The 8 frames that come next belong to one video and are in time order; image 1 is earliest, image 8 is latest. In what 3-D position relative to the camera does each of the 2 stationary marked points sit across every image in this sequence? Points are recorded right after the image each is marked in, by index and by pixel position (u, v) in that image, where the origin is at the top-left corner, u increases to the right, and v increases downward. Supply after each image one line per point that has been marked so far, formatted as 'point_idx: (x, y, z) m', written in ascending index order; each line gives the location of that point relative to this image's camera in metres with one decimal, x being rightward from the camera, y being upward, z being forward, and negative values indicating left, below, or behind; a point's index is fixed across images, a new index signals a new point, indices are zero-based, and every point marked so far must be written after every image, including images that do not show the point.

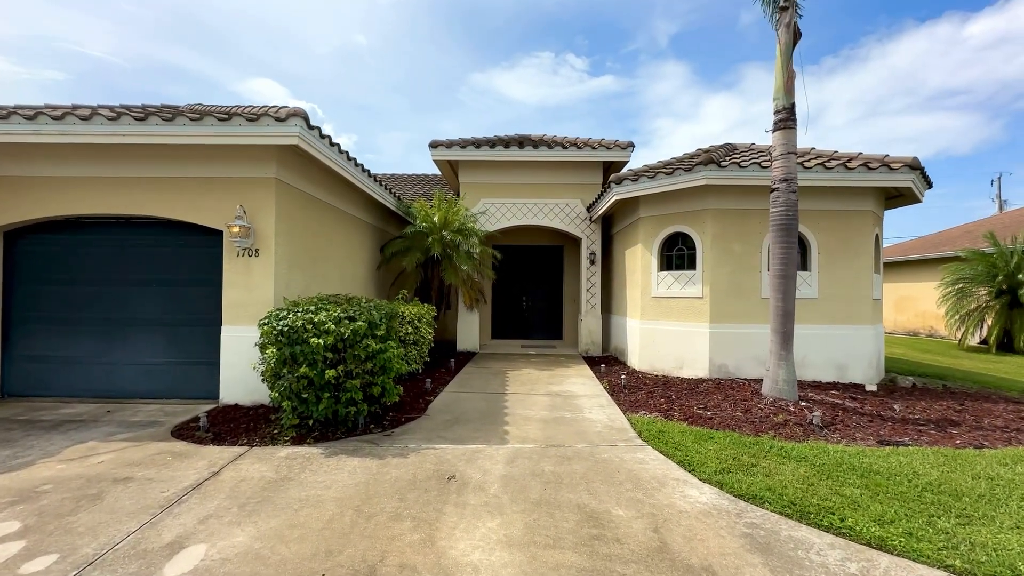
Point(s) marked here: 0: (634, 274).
0: (+2.5, +0.3, +9.7) m
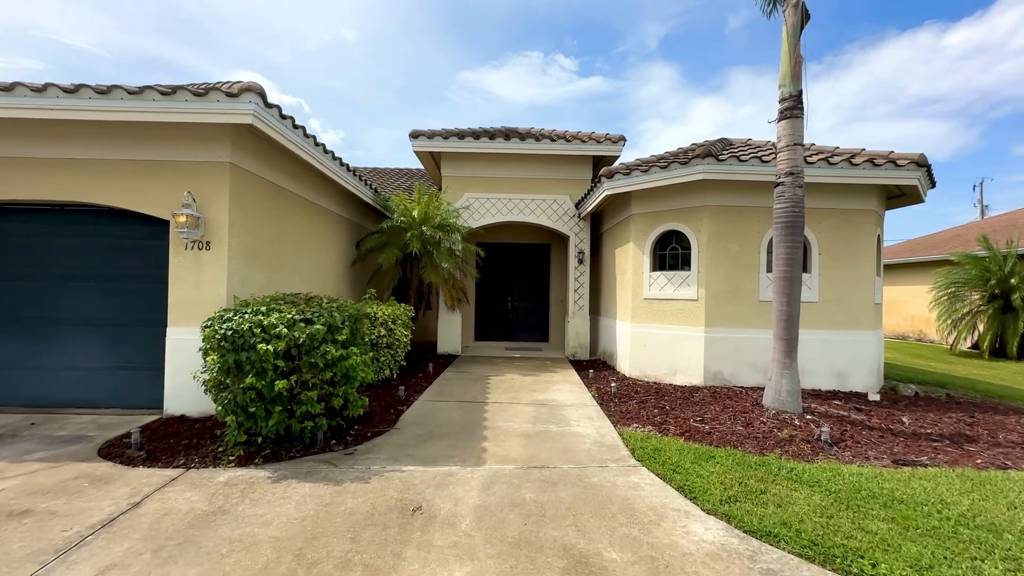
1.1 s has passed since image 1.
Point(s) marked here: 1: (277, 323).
0: (+2.2, +0.3, +9.2) m
1: (-2.2, -0.3, +4.4) m
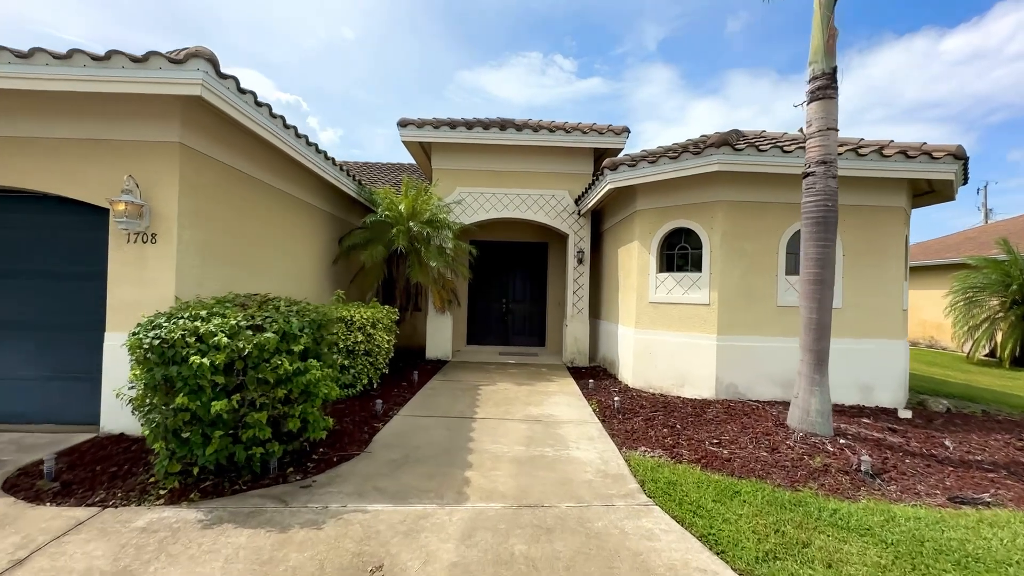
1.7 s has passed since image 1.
0: (+2.1, +0.3, +8.4) m
1: (-2.3, -0.3, +3.6) m
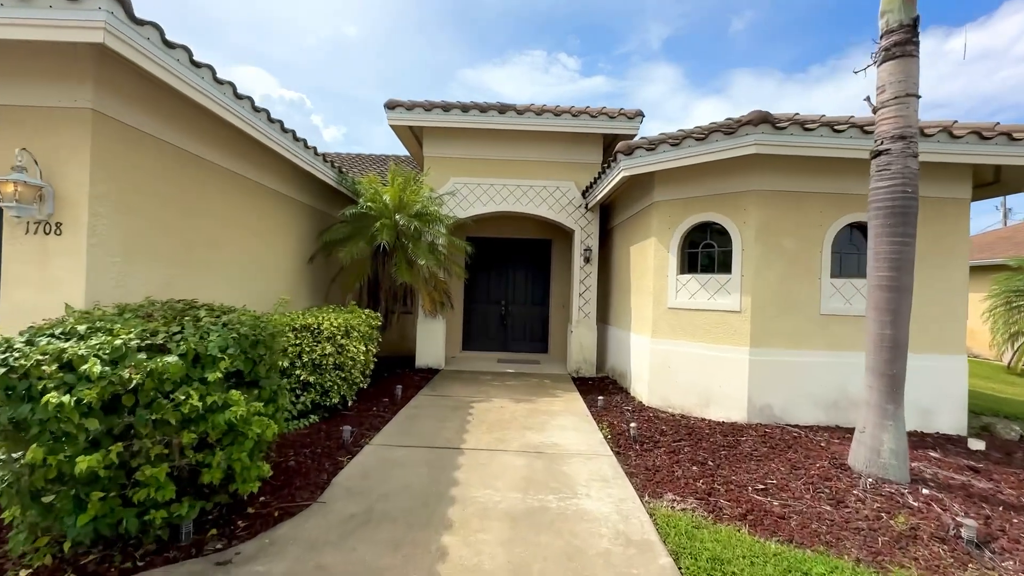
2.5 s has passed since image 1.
0: (+2.0, +0.2, +7.4) m
1: (-2.3, -0.4, +2.6) m
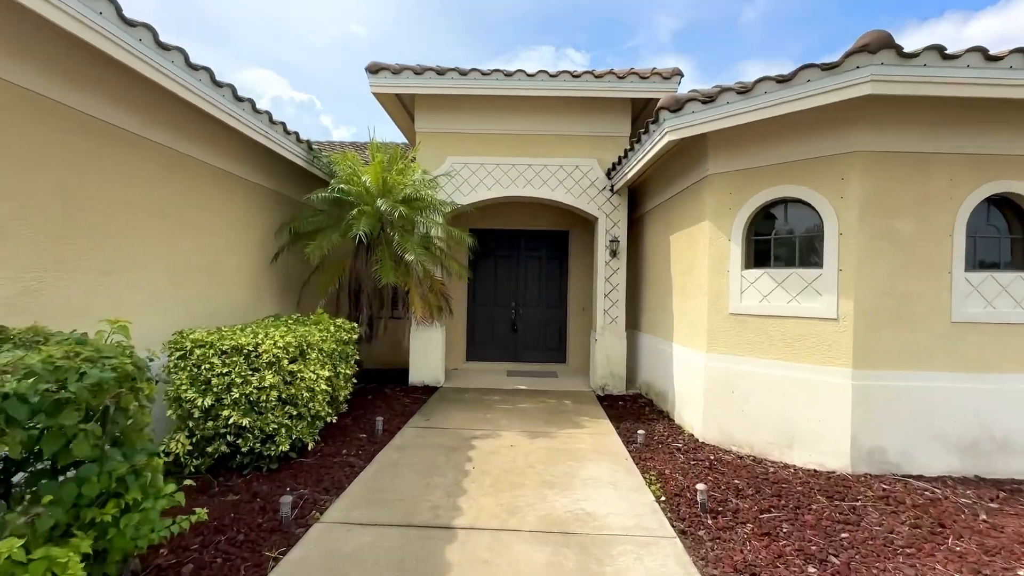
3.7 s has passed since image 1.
0: (+2.2, +0.2, +5.8) m
1: (-2.3, -0.4, +1.1) m
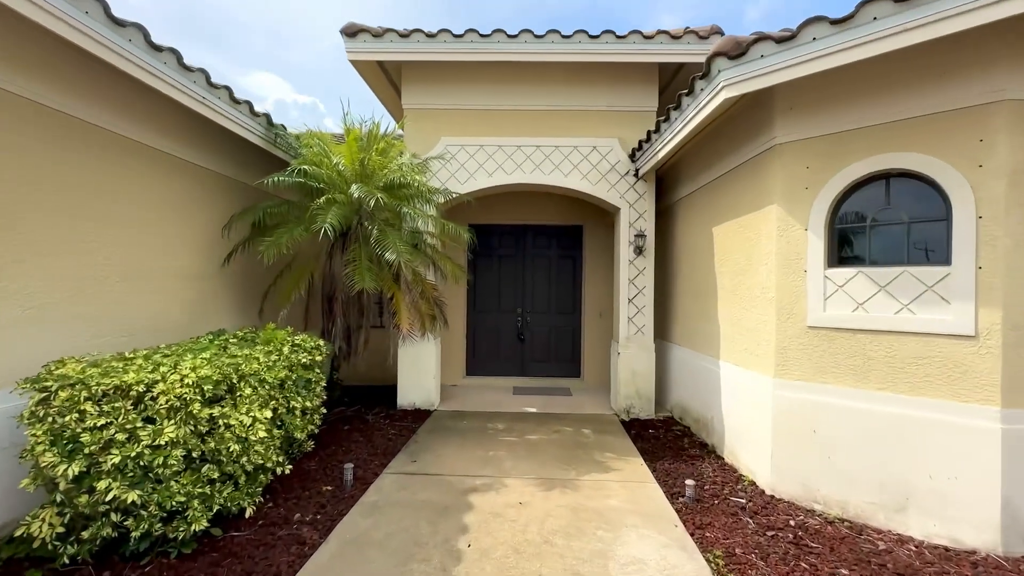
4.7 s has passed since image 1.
0: (+2.3, +0.2, +4.5) m
1: (-2.3, -0.5, -0.1) m
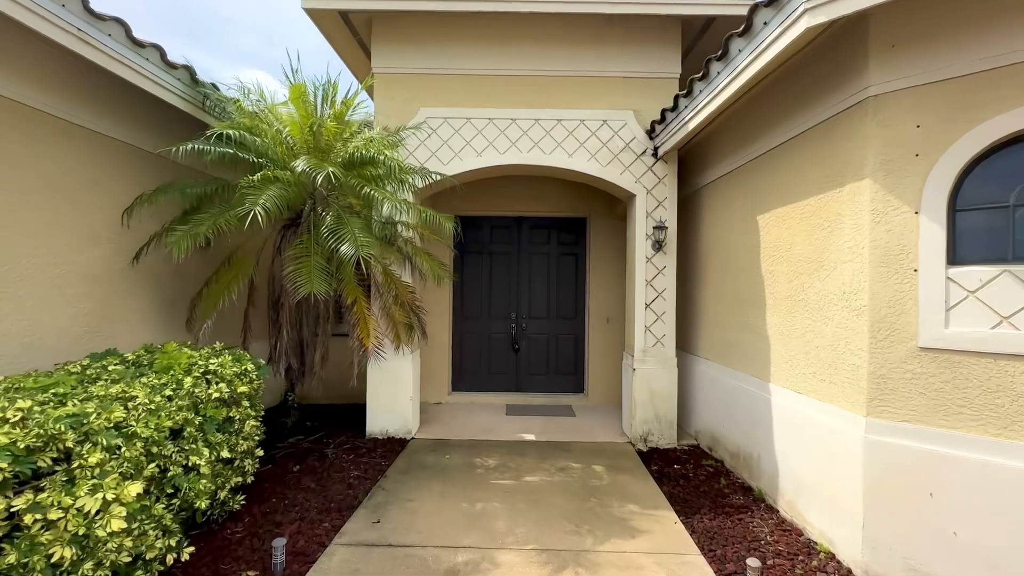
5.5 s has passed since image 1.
0: (+2.2, +0.1, +3.4) m
1: (-2.2, -0.5, -1.3) m
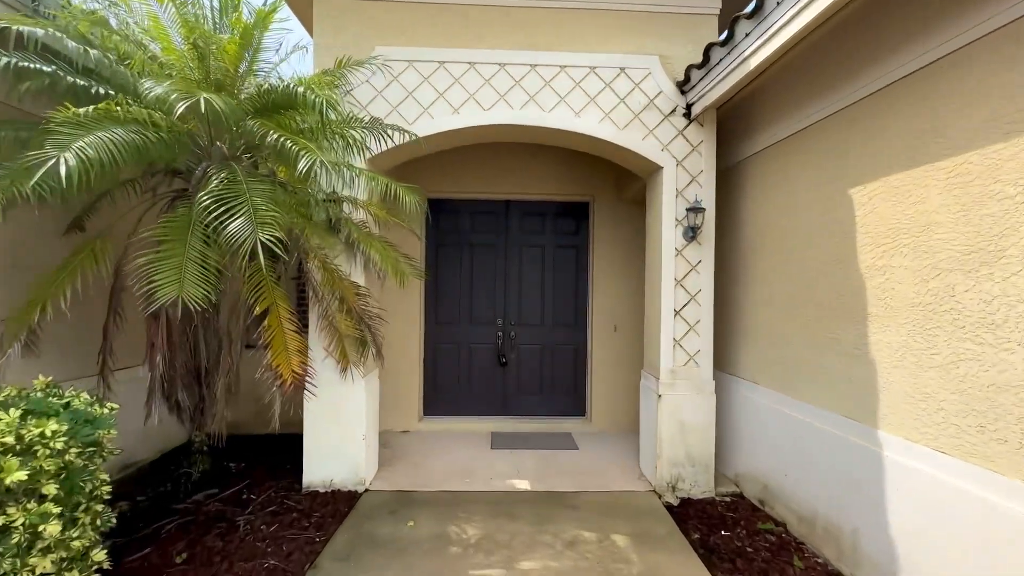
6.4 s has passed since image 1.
0: (+2.2, +0.1, +2.1) m
1: (-2.1, -0.6, -2.8) m
